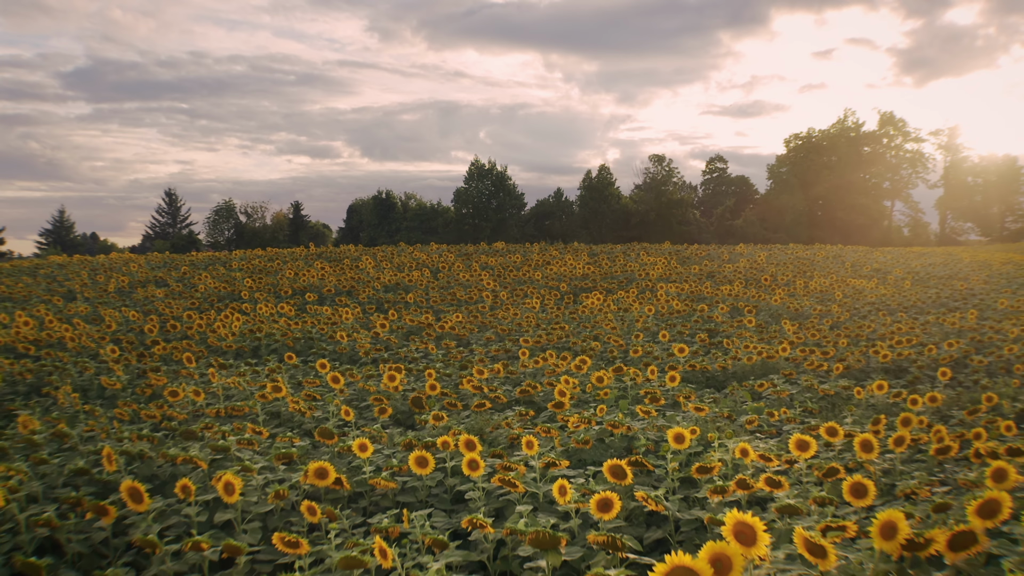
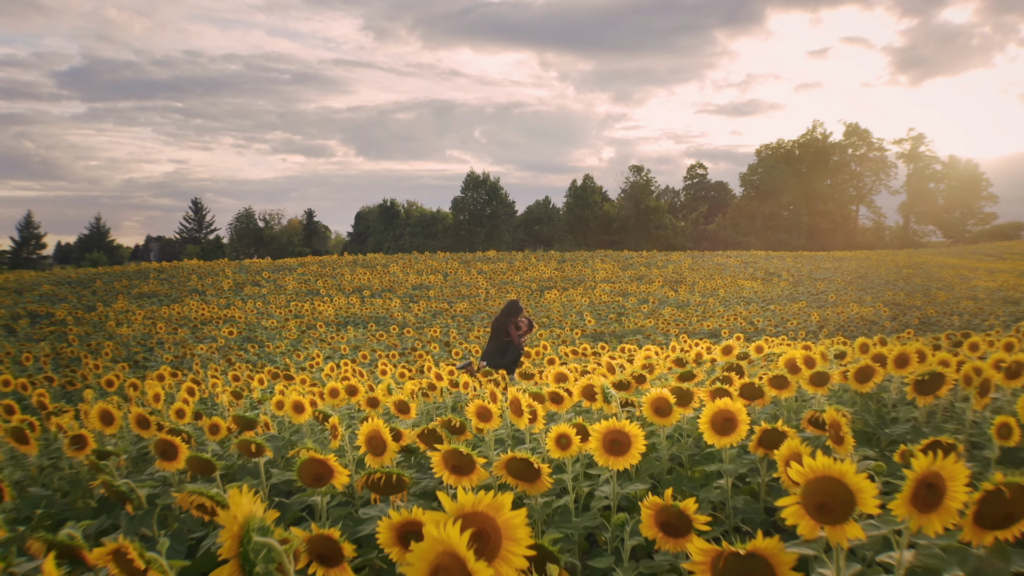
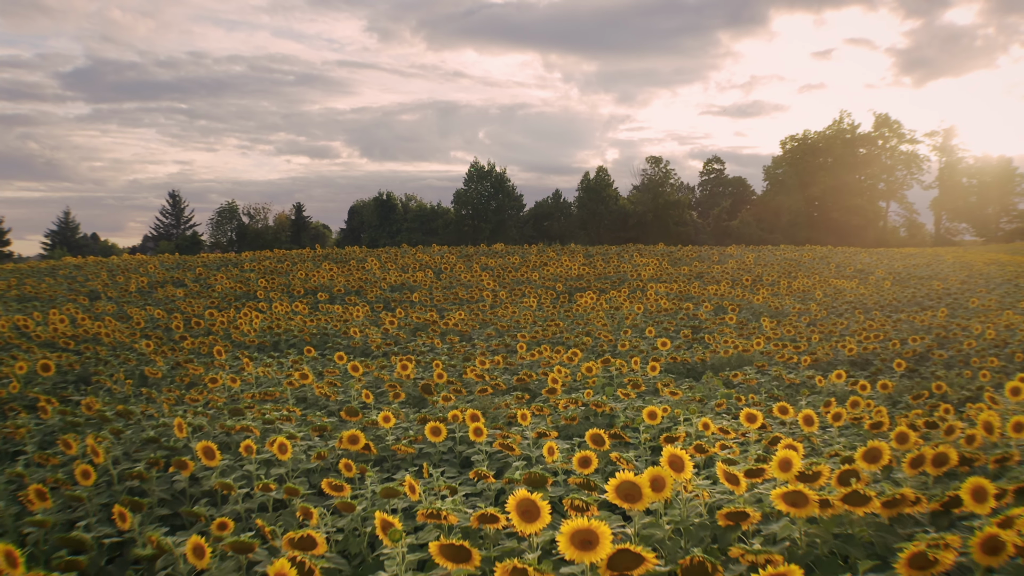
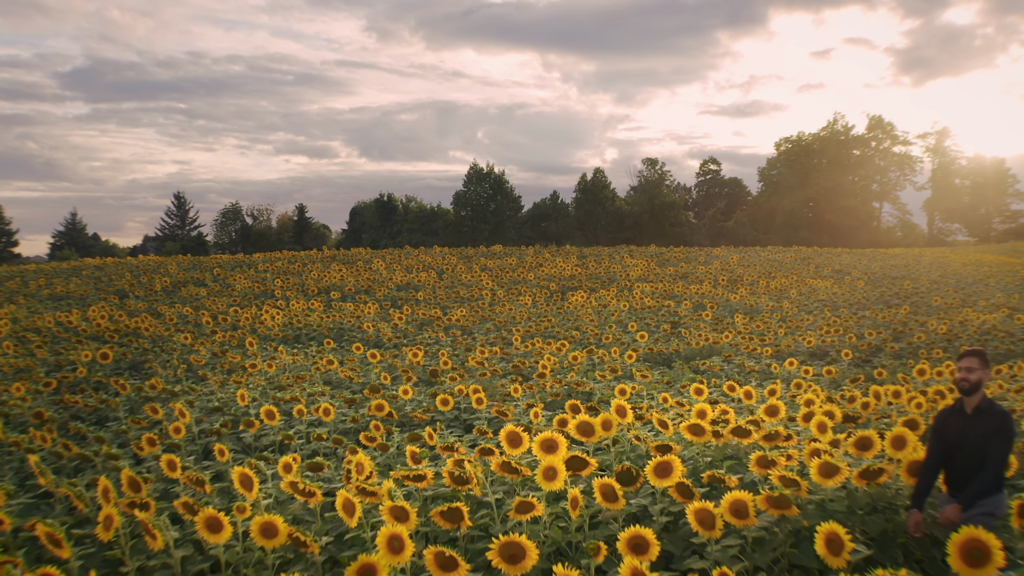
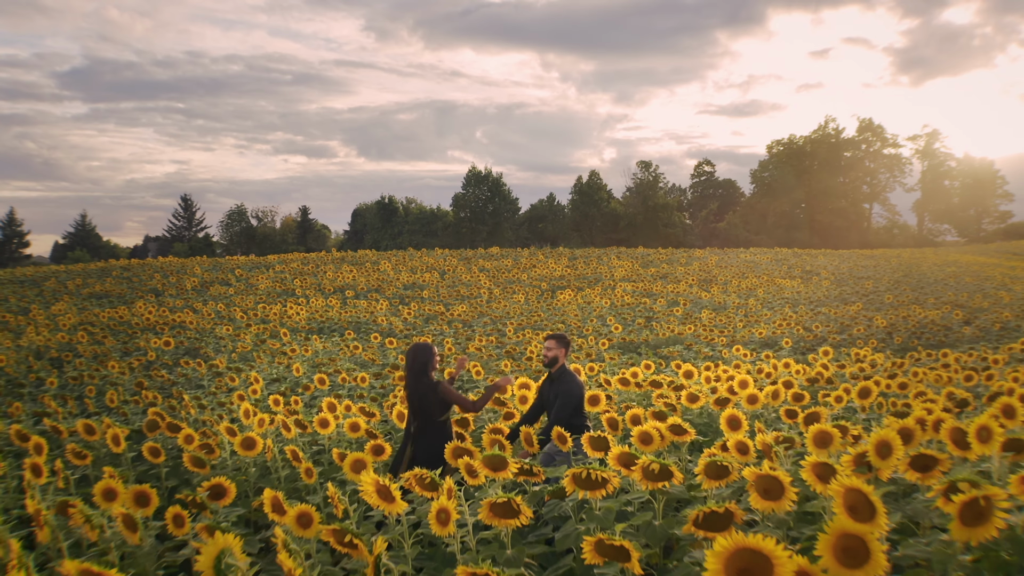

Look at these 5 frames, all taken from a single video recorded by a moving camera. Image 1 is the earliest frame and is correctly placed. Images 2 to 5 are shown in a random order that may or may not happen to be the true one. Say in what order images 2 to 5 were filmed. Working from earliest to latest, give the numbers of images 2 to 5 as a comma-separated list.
3, 4, 5, 2
